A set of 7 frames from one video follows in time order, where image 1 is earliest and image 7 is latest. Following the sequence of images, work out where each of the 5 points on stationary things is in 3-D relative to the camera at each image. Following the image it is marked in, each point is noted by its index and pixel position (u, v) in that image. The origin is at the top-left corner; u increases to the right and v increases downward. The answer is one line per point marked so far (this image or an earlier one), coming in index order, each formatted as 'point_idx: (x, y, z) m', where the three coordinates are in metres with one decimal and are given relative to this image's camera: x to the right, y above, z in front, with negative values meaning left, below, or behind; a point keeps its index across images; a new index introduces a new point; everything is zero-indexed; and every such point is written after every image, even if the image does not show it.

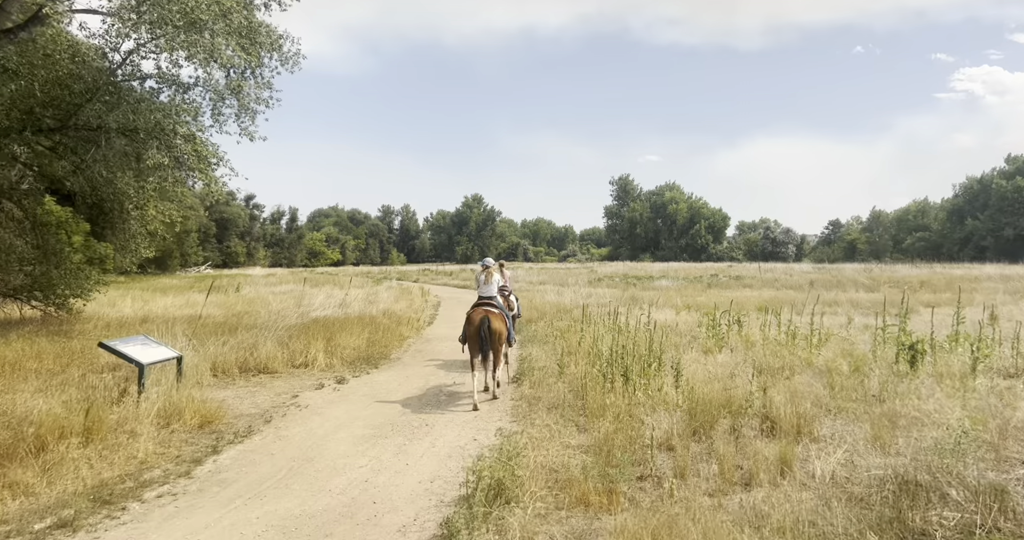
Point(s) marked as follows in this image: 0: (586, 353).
0: (+1.5, -1.7, +12.3) m
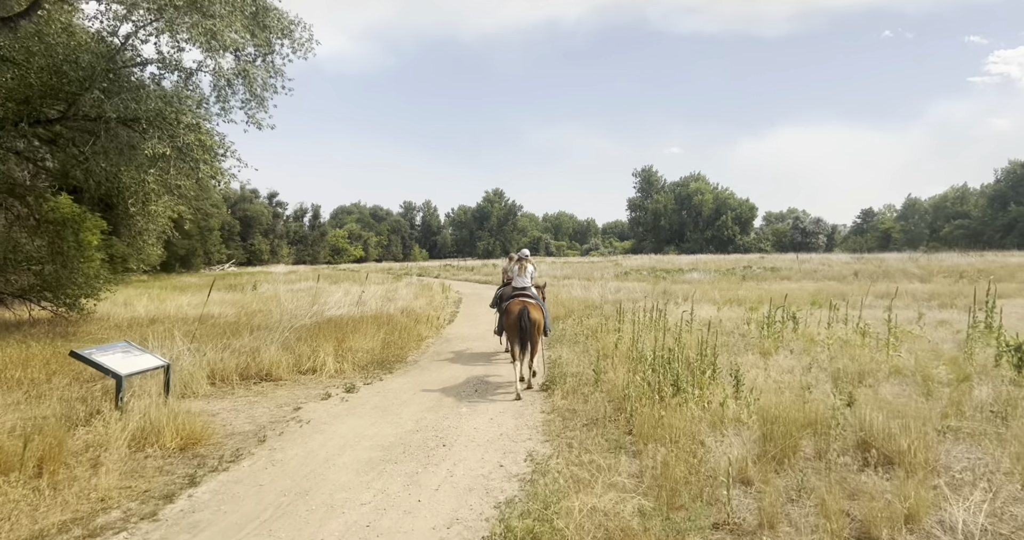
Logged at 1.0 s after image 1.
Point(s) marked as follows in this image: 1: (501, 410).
0: (+2.0, -1.6, +10.9) m
1: (-0.2, -2.1, +9.4) m
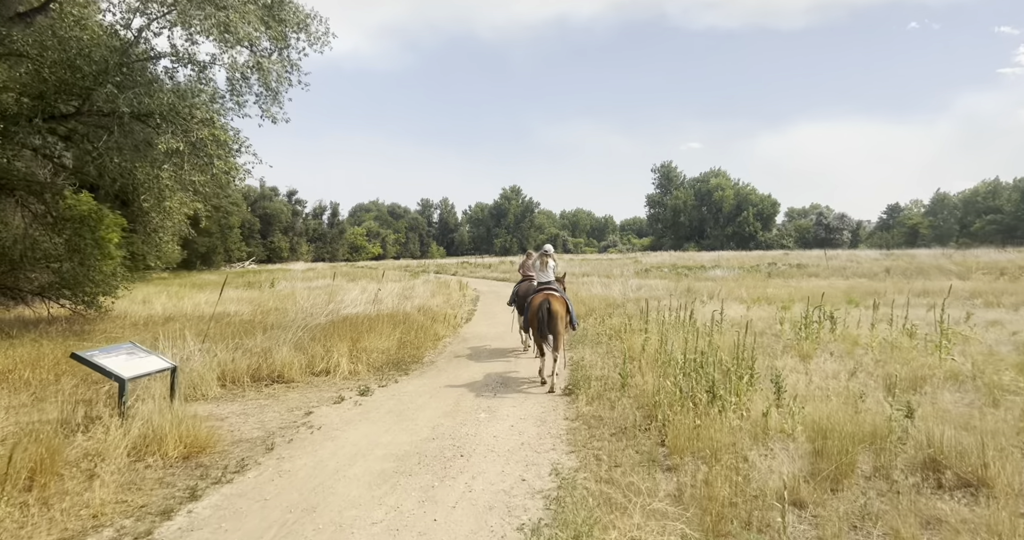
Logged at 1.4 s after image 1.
0: (+2.3, -1.5, +10.3) m
1: (+0.2, -2.1, +8.9) m
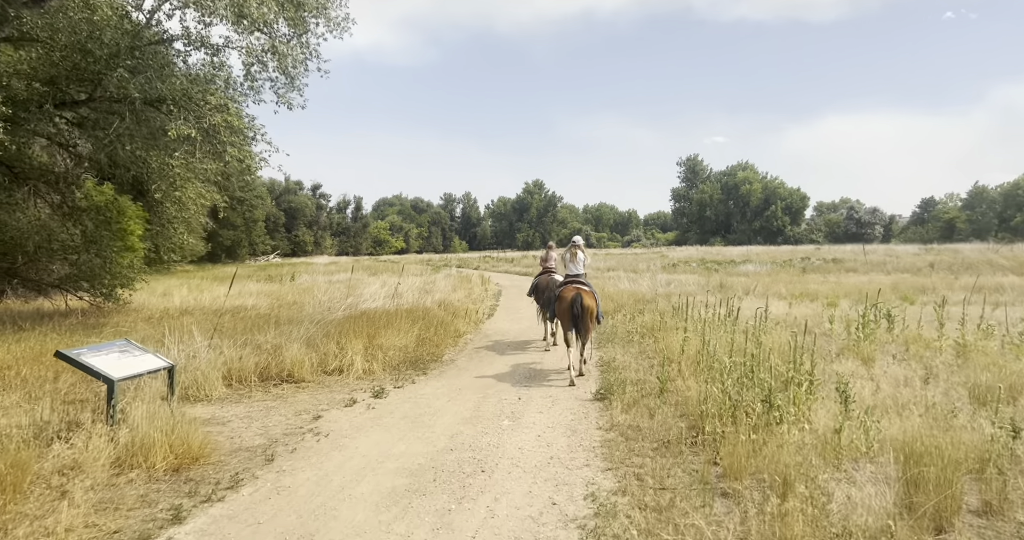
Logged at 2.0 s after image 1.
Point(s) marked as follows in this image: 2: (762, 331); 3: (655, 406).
0: (+2.7, -1.4, +9.3) m
1: (+0.5, -2.0, +8.0) m
2: (+4.3, -1.1, +10.8) m
3: (+1.9, -1.7, +8.0) m
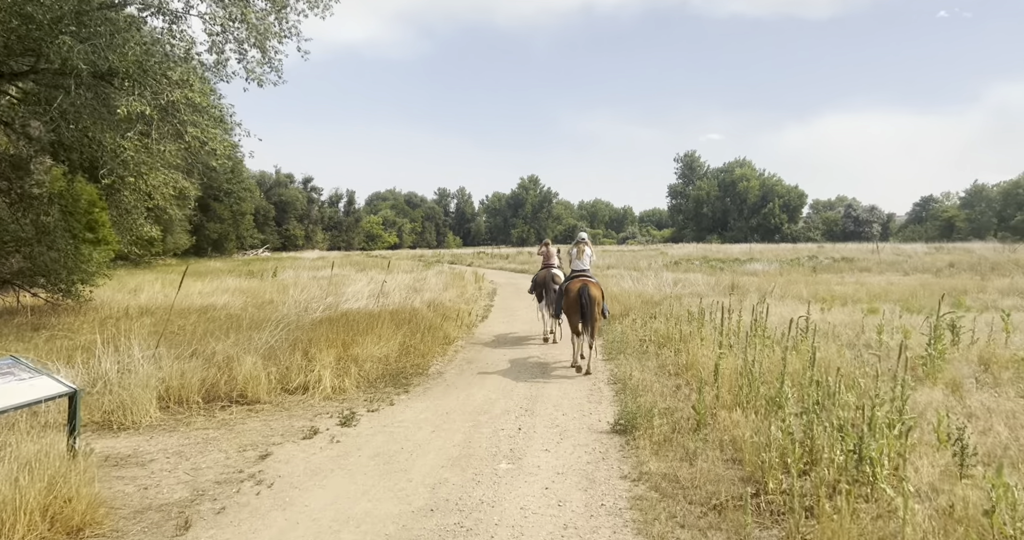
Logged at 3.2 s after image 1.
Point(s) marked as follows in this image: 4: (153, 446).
0: (+2.7, -1.4, +7.6) m
1: (+0.5, -2.0, +6.3) m
2: (+4.3, -1.1, +9.1) m
3: (+1.9, -1.8, +6.3) m
4: (-4.1, -2.0, +7.1) m
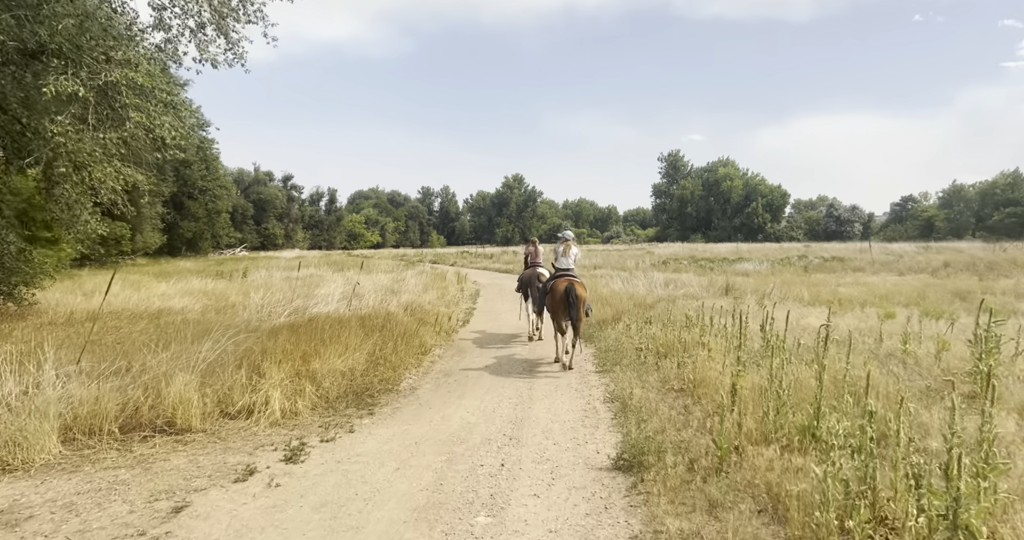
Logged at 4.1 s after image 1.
0: (+2.5, -1.5, +6.3) m
1: (+0.3, -2.1, +4.9) m
2: (+4.1, -1.1, +7.9) m
3: (+1.7, -1.8, +5.0) m
4: (-4.3, -2.0, +5.6) m
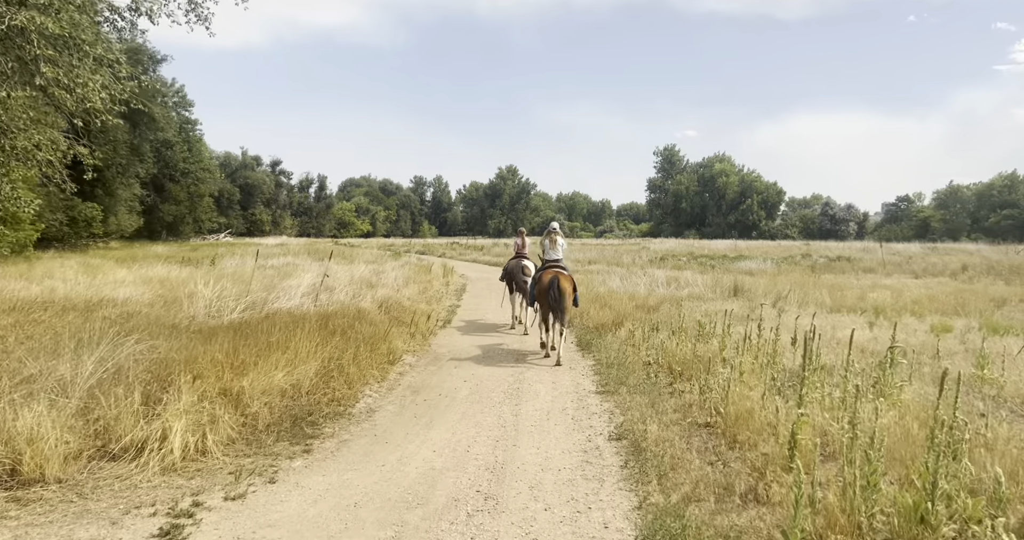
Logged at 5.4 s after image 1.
0: (+2.3, -1.5, +4.4) m
1: (+0.2, -2.1, +3.0) m
2: (+3.9, -1.2, +6.0) m
3: (+1.5, -1.9, +3.1) m
4: (-4.4, -2.0, +3.6) m
